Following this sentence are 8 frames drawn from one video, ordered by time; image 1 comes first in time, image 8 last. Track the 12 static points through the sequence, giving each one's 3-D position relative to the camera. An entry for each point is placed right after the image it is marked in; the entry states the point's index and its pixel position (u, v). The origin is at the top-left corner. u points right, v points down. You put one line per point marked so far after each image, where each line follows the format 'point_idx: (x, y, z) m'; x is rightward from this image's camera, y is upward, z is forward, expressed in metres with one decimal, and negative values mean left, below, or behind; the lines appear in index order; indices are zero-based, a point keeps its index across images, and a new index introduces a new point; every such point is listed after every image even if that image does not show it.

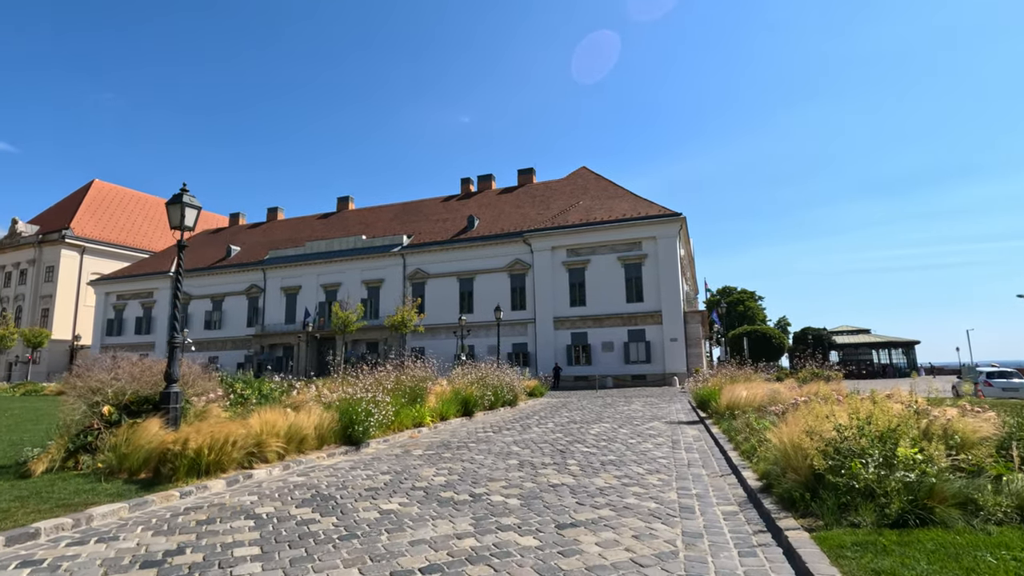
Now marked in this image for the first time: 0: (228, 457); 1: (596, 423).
0: (-4.0, -2.4, +7.5) m
1: (+2.5, -3.9, +15.4) m
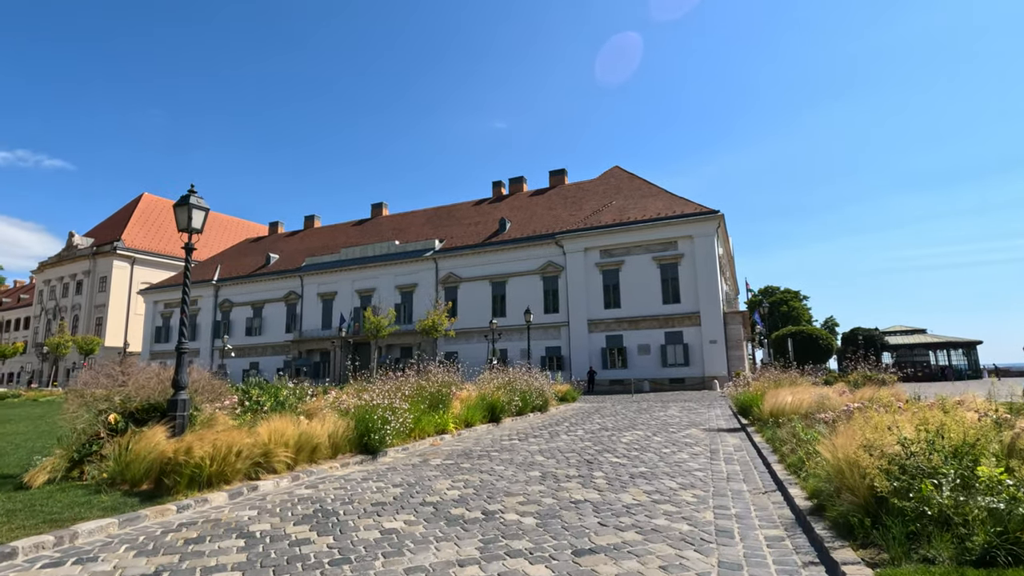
0: (-3.8, -2.4, +7.2) m
1: (+3.2, -3.9, +14.6) m
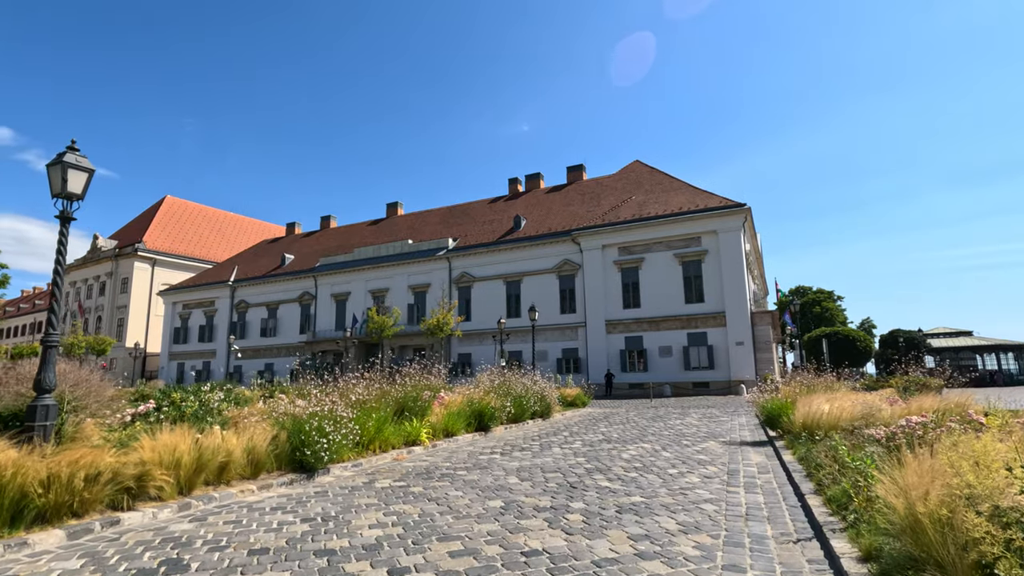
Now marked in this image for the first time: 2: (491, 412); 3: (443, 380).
0: (-4.4, -2.1, +5.5) m
1: (+2.9, -3.7, +12.6) m
2: (-0.6, -3.3, +13.9) m
3: (-1.9, -2.7, +15.2) m
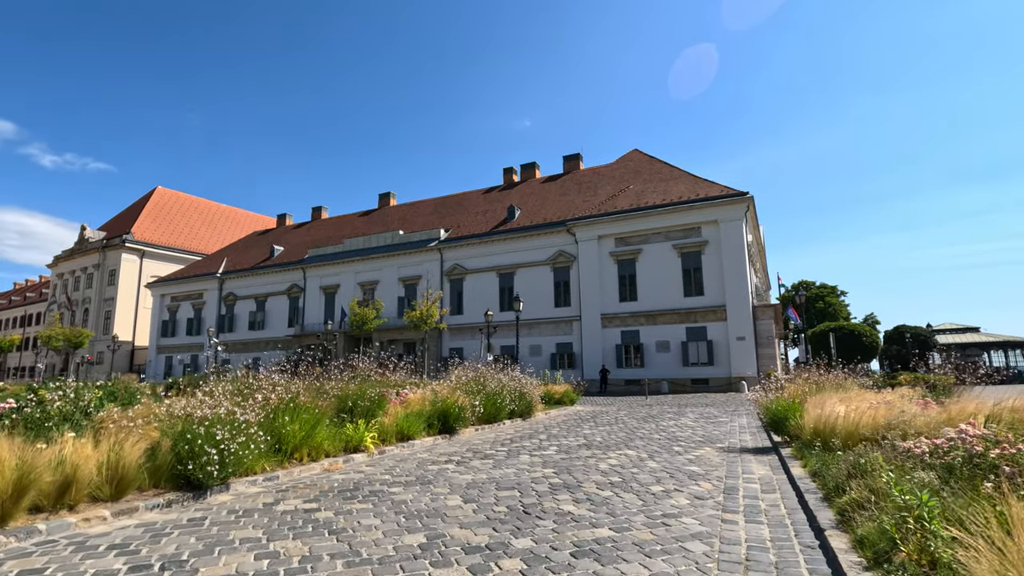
0: (-5.2, -1.8, +3.8) m
1: (+2.2, -3.3, +10.9) m
2: (-1.3, -2.9, +12.3) m
3: (-2.6, -2.3, +13.6) m
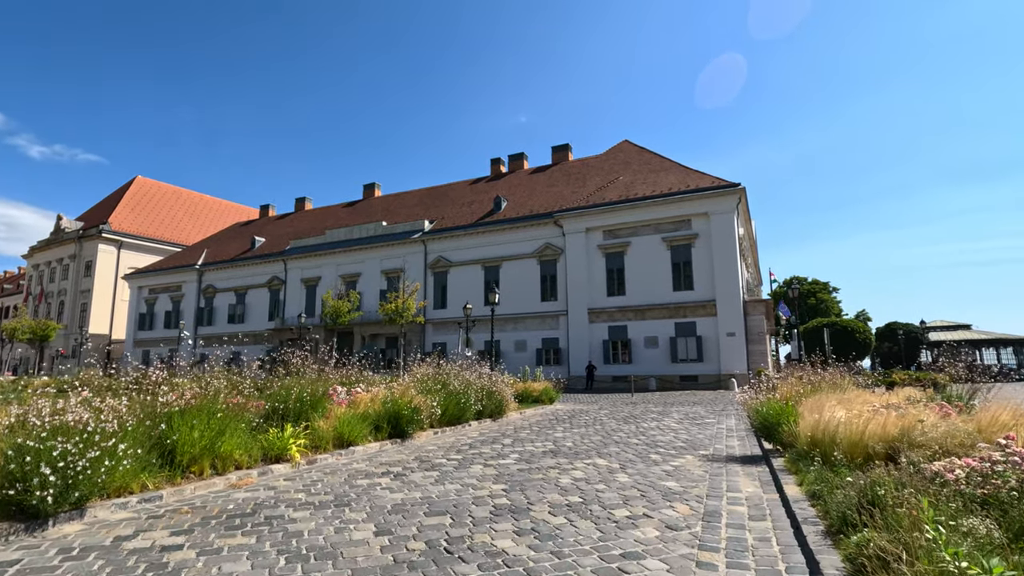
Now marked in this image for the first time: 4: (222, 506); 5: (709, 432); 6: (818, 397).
0: (-5.9, -1.6, +2.4) m
1: (+1.4, -3.0, +9.6) m
2: (-2.1, -2.6, +10.9) m
3: (-3.5, -2.0, +12.2) m
4: (-3.3, -2.5, +6.1) m
5: (+4.8, -3.5, +13.0) m
6: (+5.7, -2.0, +9.9) m
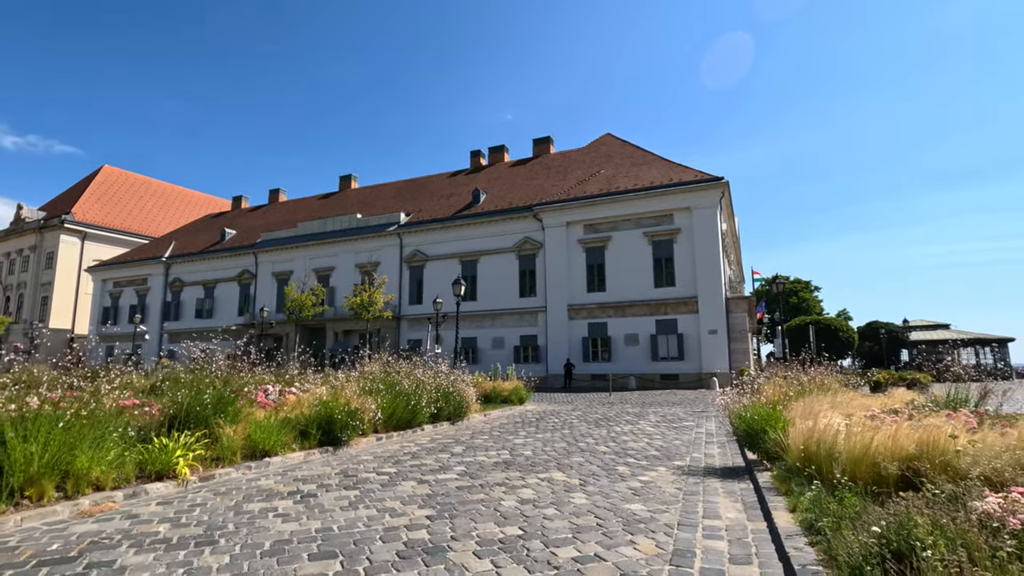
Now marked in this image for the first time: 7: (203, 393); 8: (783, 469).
0: (-6.5, -1.3, +0.9) m
1: (+0.5, -2.8, +8.3) m
2: (-3.0, -2.3, +9.5) m
3: (-4.4, -1.7, +10.7) m
4: (-4.1, -2.2, +4.7) m
5: (+3.8, -3.3, +11.7) m
6: (+4.8, -1.8, +8.7) m
7: (-4.6, -1.6, +7.9) m
8: (+3.5, -2.3, +6.8) m
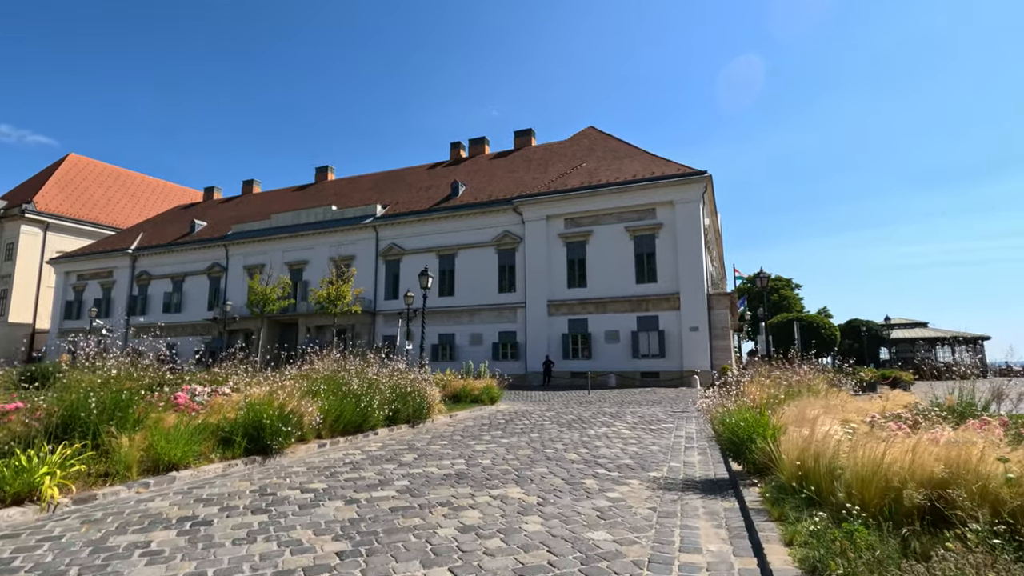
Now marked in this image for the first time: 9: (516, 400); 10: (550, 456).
0: (-6.9, -1.1, -0.4) m
1: (-0.1, -2.6, +7.2) m
2: (-3.7, -2.1, +8.3) m
3: (-5.1, -1.5, +9.5) m
4: (-4.6, -2.1, +3.4) m
5: (+3.1, -3.1, +10.7) m
6: (+4.2, -1.7, +7.7) m
7: (-5.2, -1.3, +6.6) m
8: (+2.8, -2.2, +5.8) m
9: (+0.1, -4.1, +19.8) m
10: (+0.6, -2.9, +9.3) m
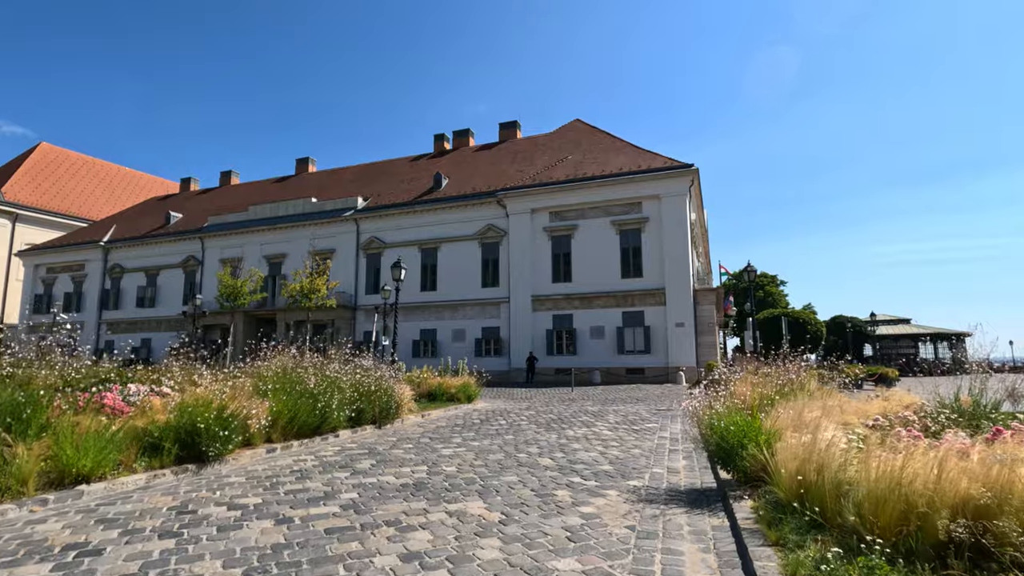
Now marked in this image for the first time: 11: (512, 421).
0: (-7.2, -1.0, -1.4) m
1: (-0.6, -2.5, +6.4) m
2: (-4.1, -2.0, +7.4) m
3: (-5.6, -1.3, +8.5) m
4: (-5.0, -1.9, +2.5) m
5: (+2.5, -2.9, +10.0) m
6: (+3.7, -1.5, +7.0) m
7: (-5.6, -1.2, +5.7) m
8: (+2.4, -2.0, +5.1) m
9: (-0.6, -3.9, +19.0) m
10: (+0.1, -2.7, +8.5) m
11: (0.0, -3.5, +13.9) m
